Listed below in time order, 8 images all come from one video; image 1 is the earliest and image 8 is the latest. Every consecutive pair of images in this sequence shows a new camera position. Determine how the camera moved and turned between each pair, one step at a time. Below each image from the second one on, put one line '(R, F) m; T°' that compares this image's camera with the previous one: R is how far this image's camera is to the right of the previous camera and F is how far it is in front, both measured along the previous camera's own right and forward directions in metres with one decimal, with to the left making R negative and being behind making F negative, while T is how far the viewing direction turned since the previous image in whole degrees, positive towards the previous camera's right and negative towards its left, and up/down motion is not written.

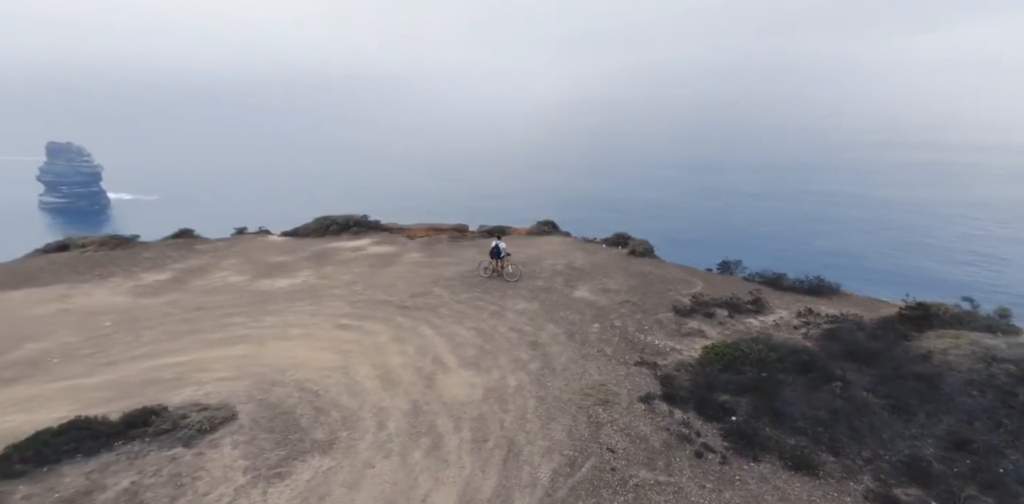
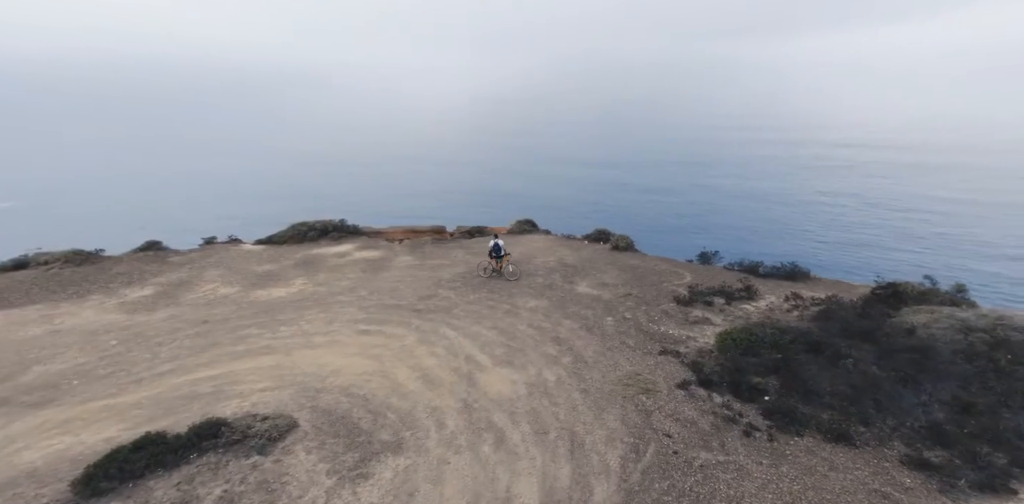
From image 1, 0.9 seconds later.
(-2.2, 0.0) m; +5°
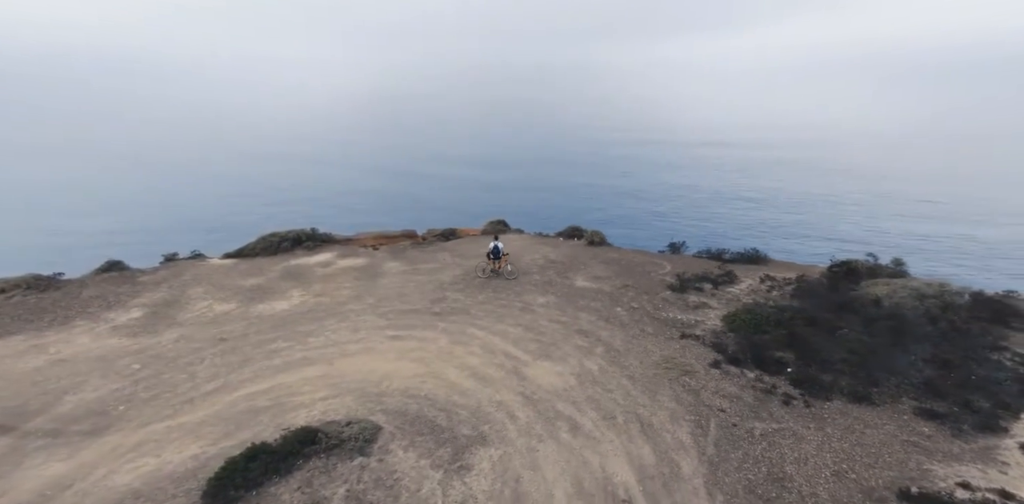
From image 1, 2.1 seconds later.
(-2.7, -0.3) m; +6°
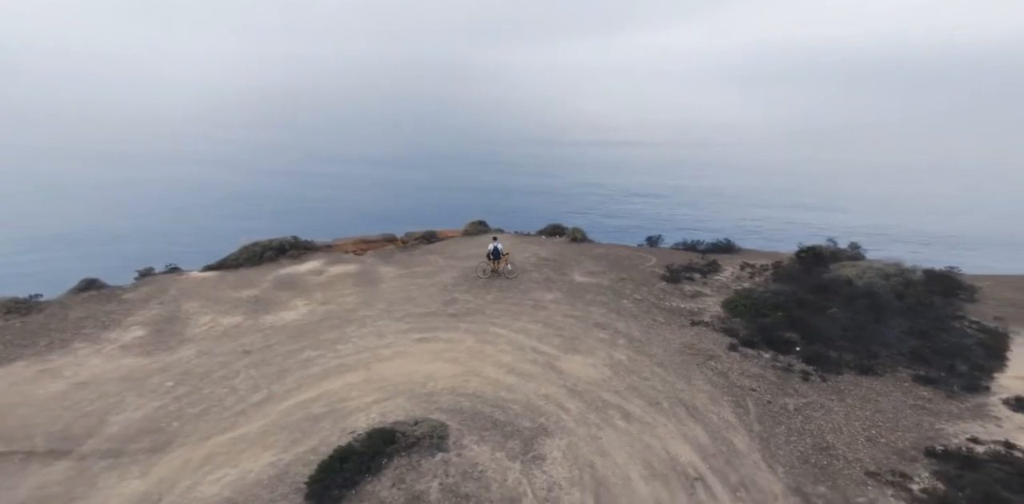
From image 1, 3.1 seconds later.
(-2.1, -0.4) m; +5°
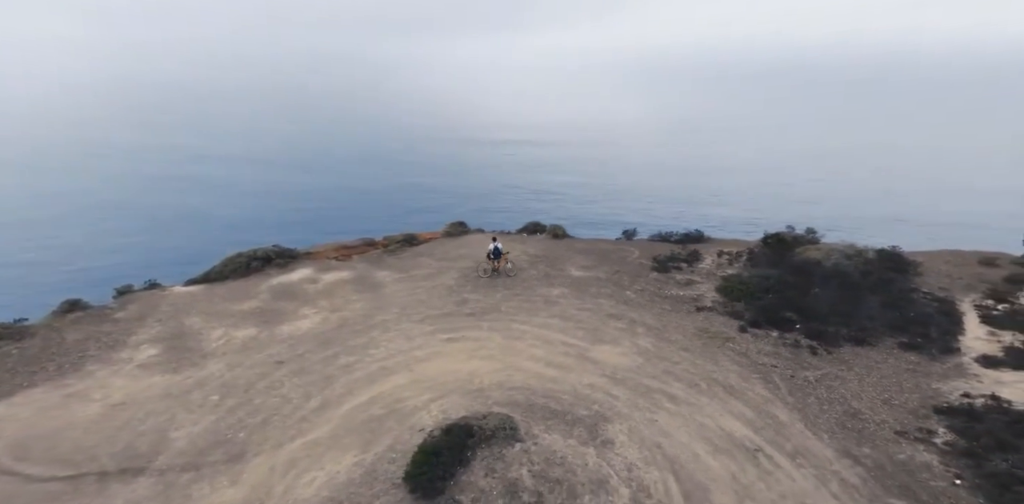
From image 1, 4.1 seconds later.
(-2.3, -0.6) m; +5°
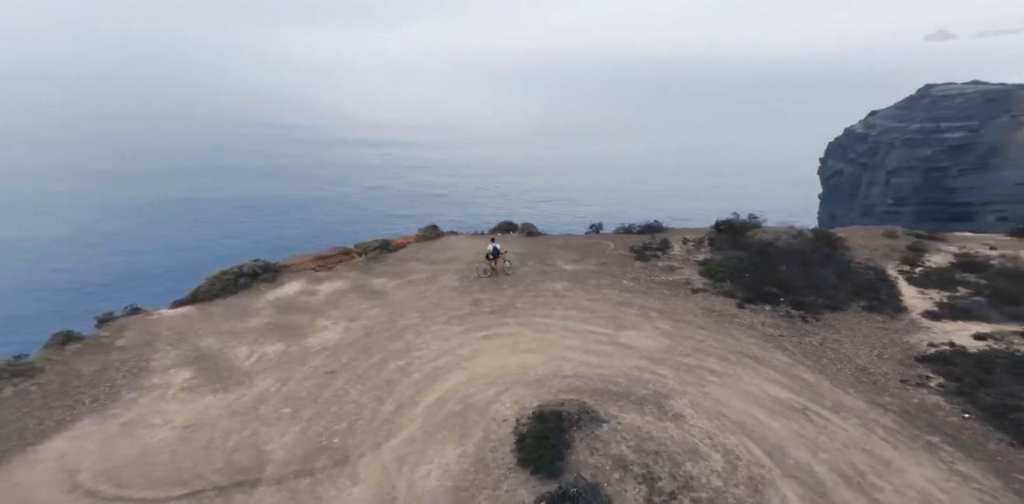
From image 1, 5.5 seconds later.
(-3.2, -1.3) m; +7°
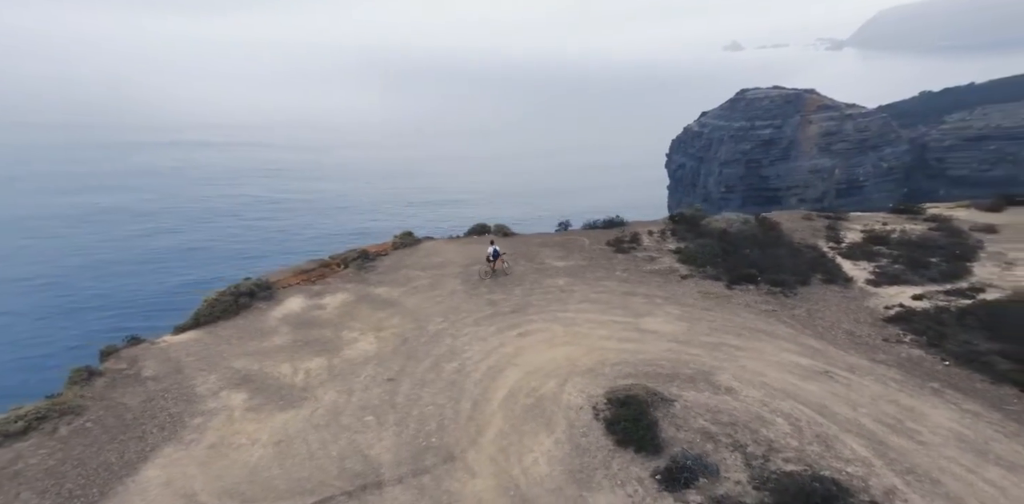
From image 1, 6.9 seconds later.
(-3.6, -1.9) m; +7°
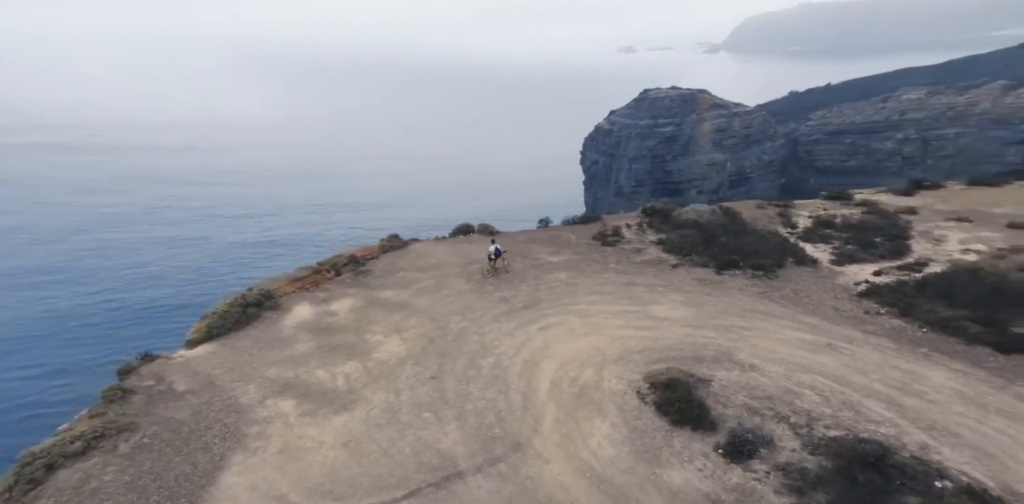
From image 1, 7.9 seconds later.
(-2.8, -1.7) m; +5°
